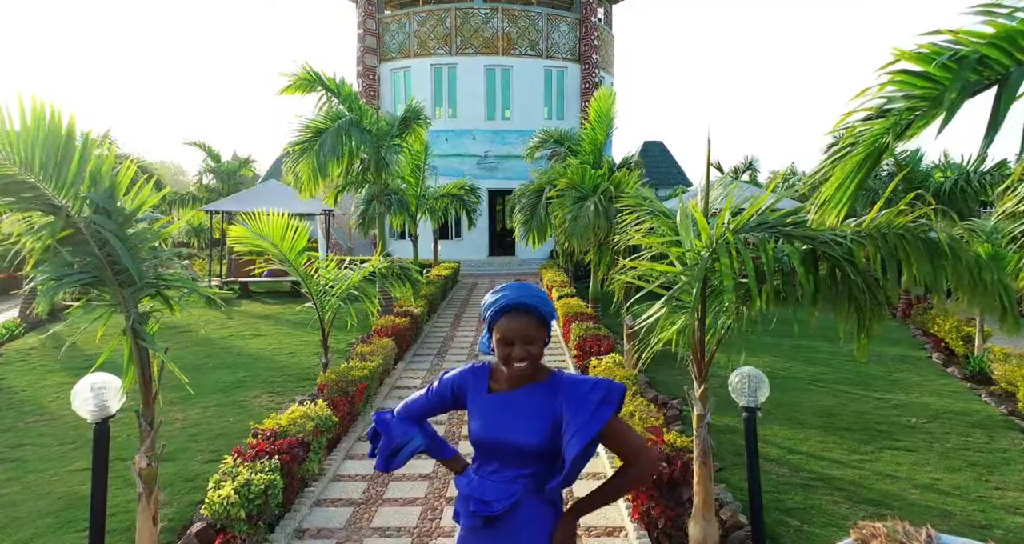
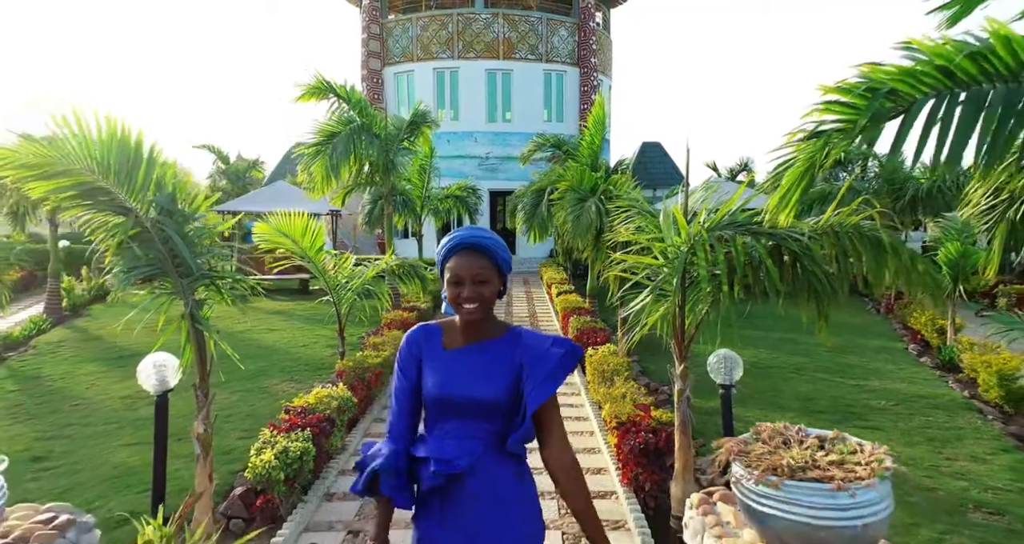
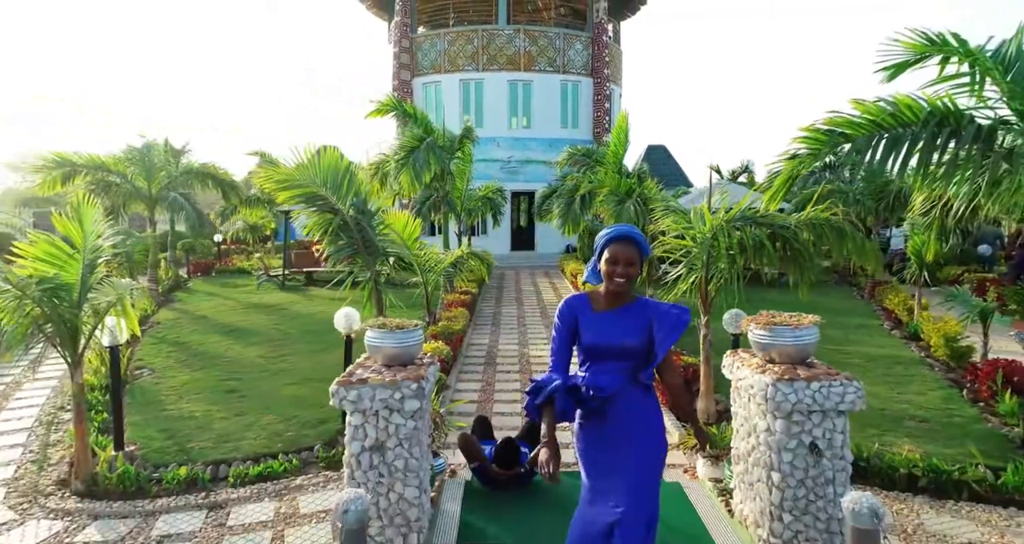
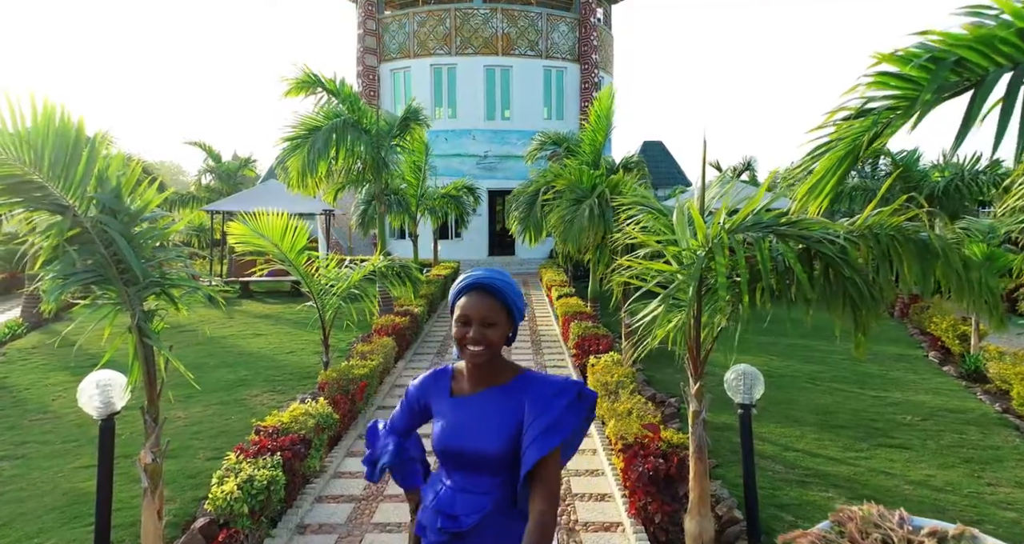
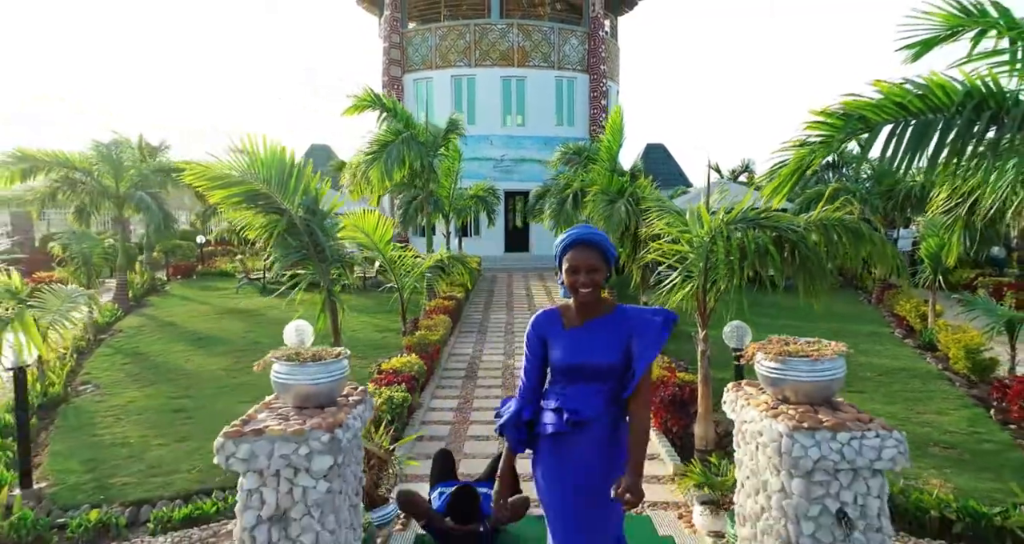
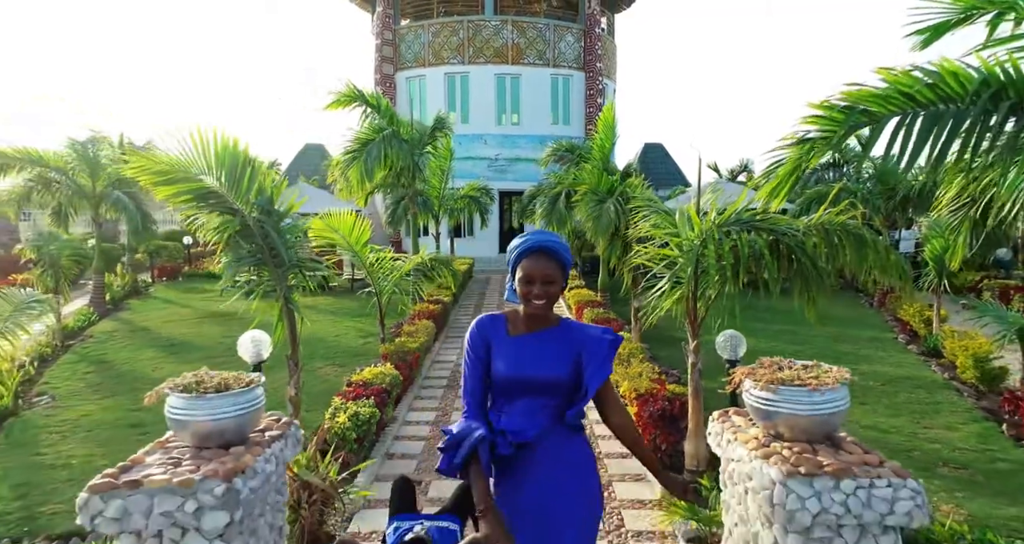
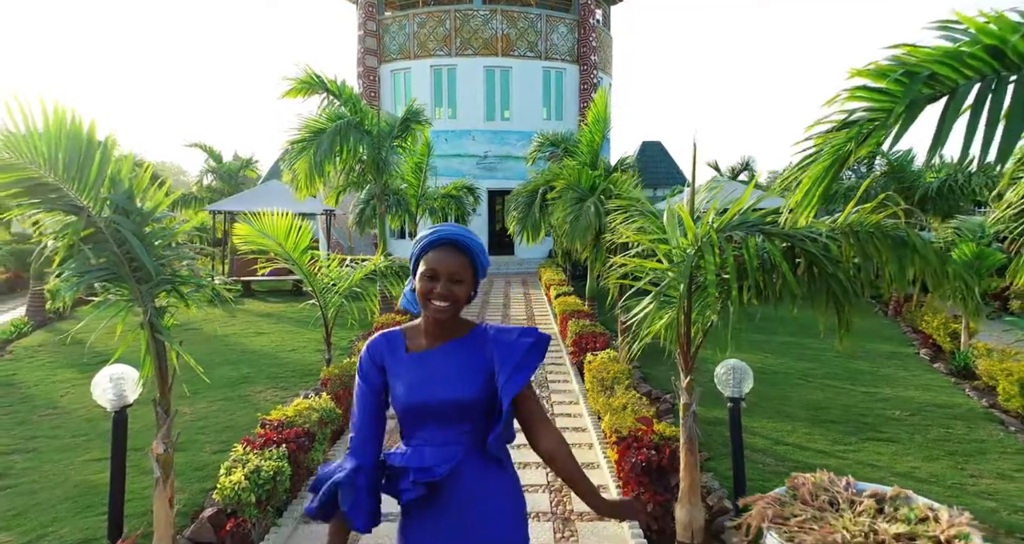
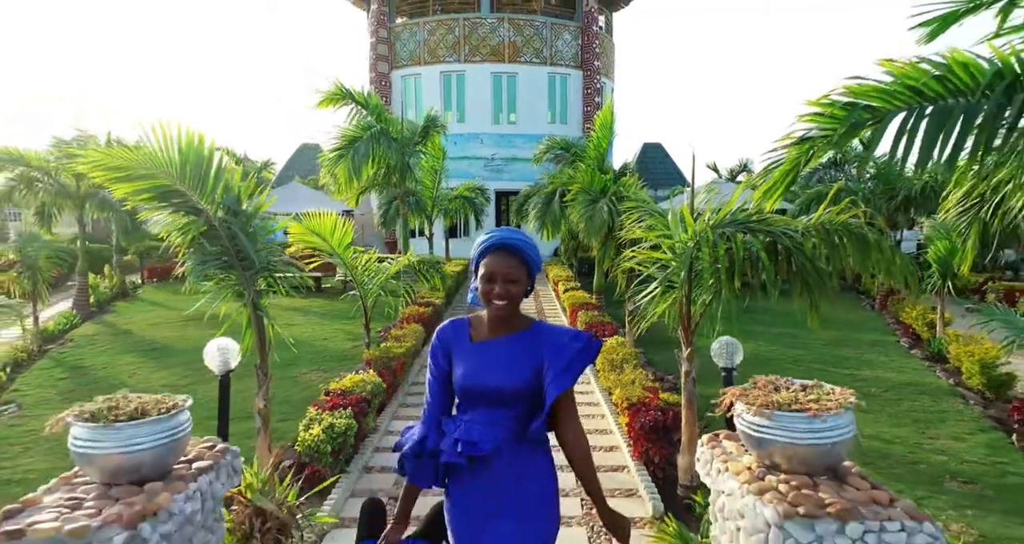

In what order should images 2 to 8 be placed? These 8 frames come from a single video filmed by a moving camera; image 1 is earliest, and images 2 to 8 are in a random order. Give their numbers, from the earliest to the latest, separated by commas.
4, 7, 2, 8, 6, 5, 3
